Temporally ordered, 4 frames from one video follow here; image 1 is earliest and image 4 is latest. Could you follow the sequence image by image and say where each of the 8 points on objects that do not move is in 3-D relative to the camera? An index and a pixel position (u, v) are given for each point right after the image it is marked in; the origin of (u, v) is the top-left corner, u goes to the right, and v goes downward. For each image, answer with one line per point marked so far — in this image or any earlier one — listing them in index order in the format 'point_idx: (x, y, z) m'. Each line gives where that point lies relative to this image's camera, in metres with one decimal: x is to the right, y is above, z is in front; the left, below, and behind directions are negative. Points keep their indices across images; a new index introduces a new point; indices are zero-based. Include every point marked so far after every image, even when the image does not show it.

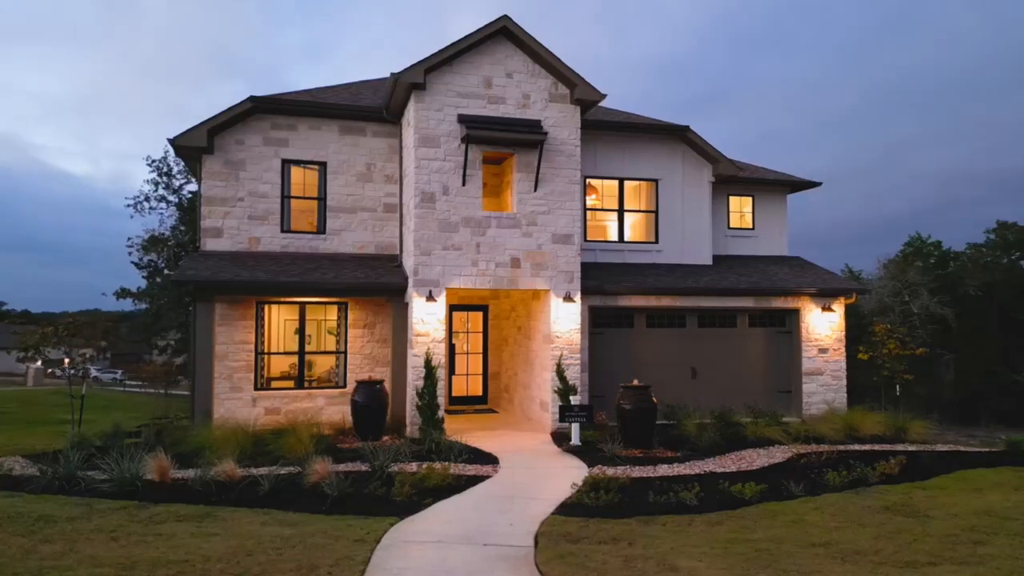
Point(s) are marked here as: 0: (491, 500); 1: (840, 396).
0: (-0.3, -2.5, +10.0) m
1: (+6.6, -2.2, +16.8) m
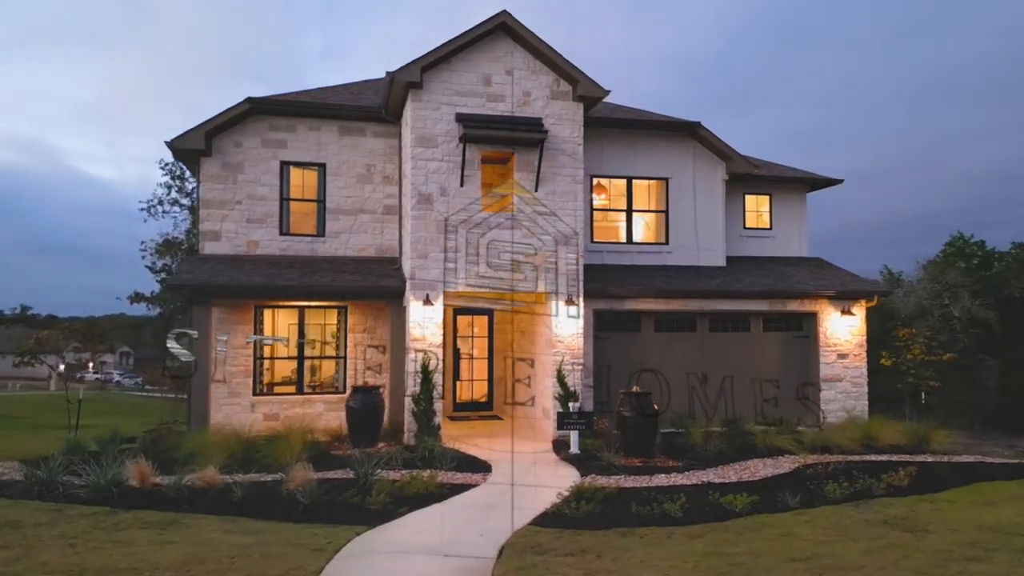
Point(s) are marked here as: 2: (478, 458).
0: (-0.5, -2.5, +9.6) m
1: (+6.7, -2.2, +16.0) m
2: (-0.5, -2.6, +12.6) m
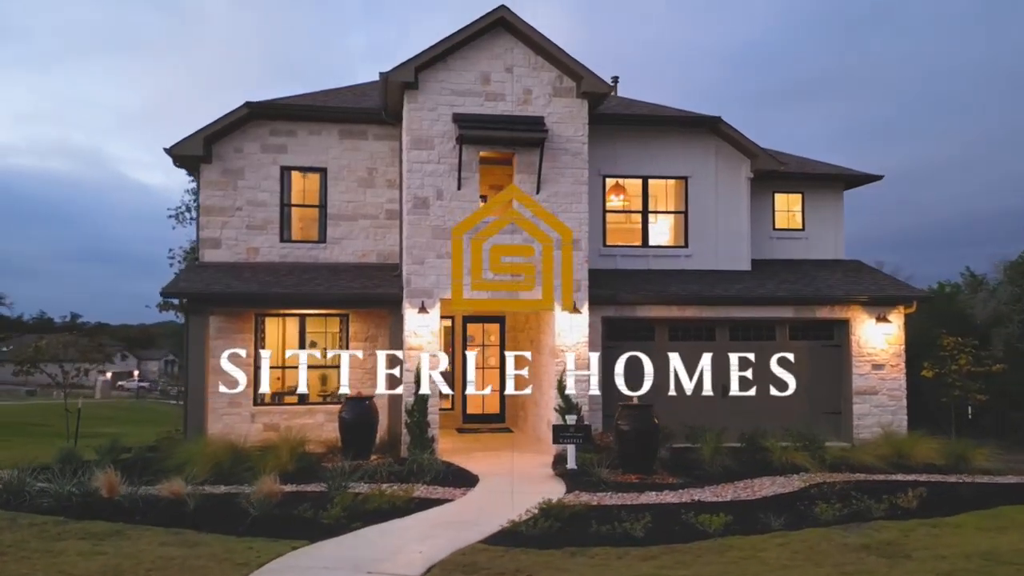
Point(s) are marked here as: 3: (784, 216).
0: (-0.9, -2.5, +9.0) m
1: (+6.9, -2.3, +14.8) m
2: (-0.6, -2.7, +12.0) m
3: (+5.6, +1.5, +17.1) m
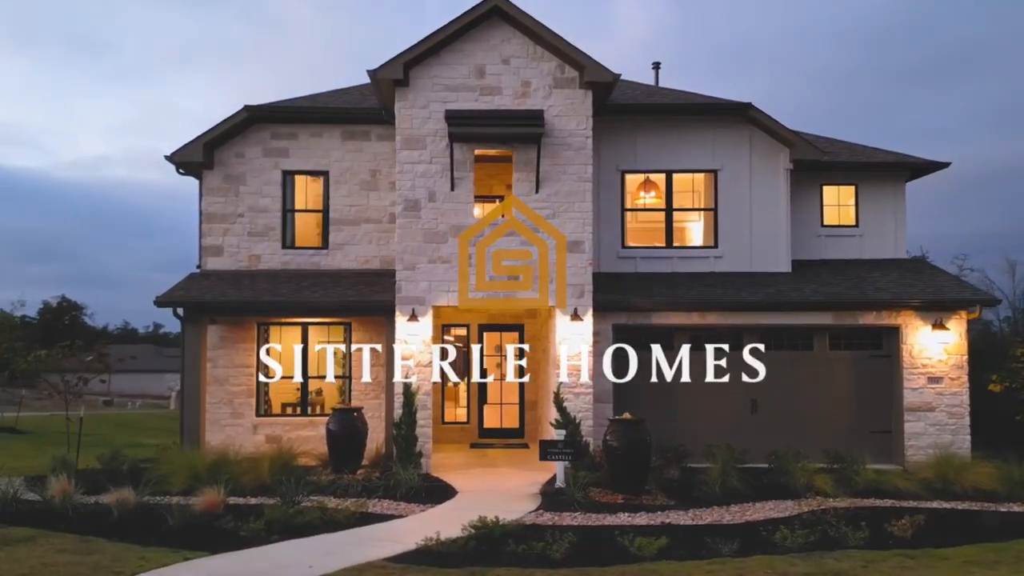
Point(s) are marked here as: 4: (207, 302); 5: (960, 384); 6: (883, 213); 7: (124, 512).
0: (-1.5, -2.5, +8.1) m
1: (+6.9, -2.3, +12.9) m
2: (-0.9, -2.7, +11.1) m
3: (+6.0, +1.3, +15.5) m
4: (-4.8, -0.2, +13.2) m
5: (+7.0, -1.5, +12.9) m
6: (+6.8, +1.4, +15.4) m
7: (-4.1, -2.3, +8.8) m
